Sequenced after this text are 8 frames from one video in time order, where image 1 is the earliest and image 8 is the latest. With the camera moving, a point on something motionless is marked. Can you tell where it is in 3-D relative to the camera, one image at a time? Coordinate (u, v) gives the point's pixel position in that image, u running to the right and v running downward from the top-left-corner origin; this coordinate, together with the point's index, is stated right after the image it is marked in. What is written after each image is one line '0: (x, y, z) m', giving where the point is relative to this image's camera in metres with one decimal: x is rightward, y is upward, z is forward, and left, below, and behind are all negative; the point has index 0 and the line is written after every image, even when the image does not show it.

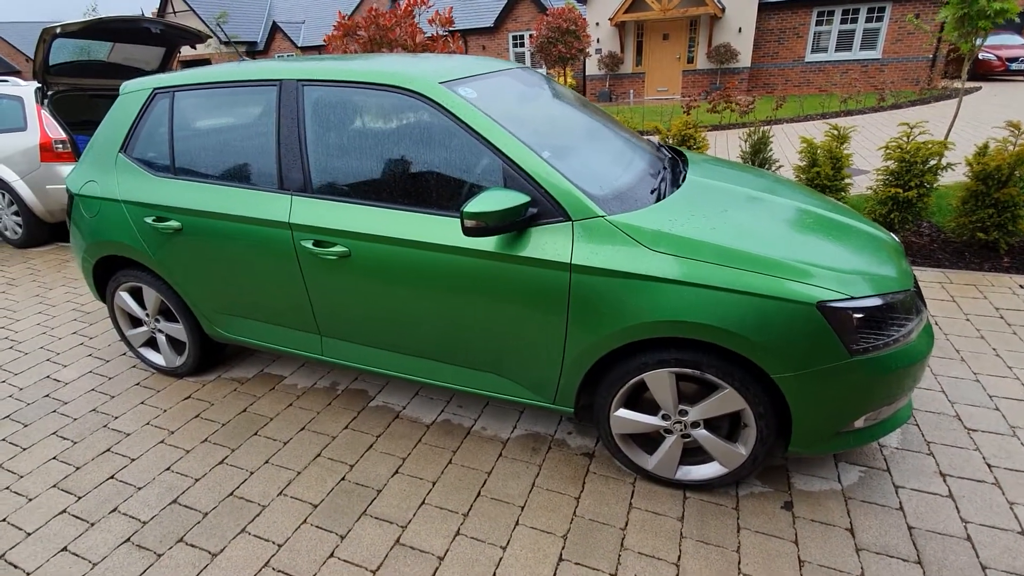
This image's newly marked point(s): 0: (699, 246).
0: (+0.8, +0.2, +2.0) m
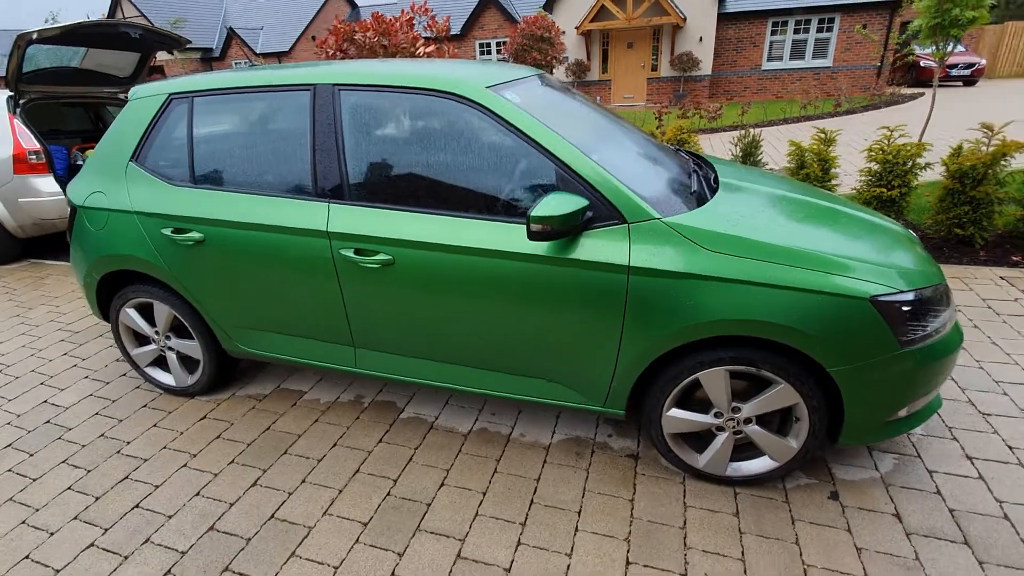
0: (+1.0, +0.2, +2.1) m
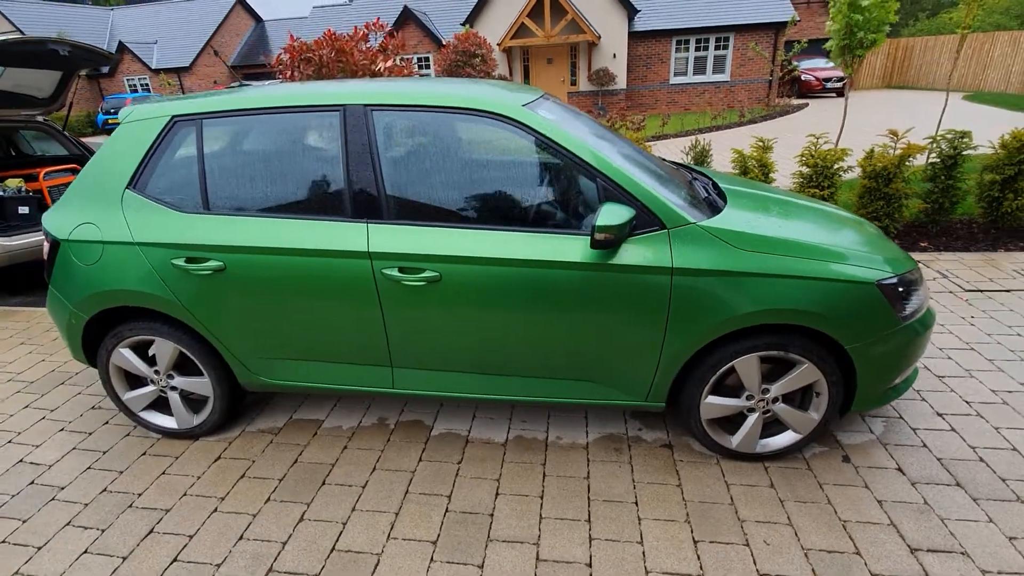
0: (+1.2, +0.2, +2.3) m
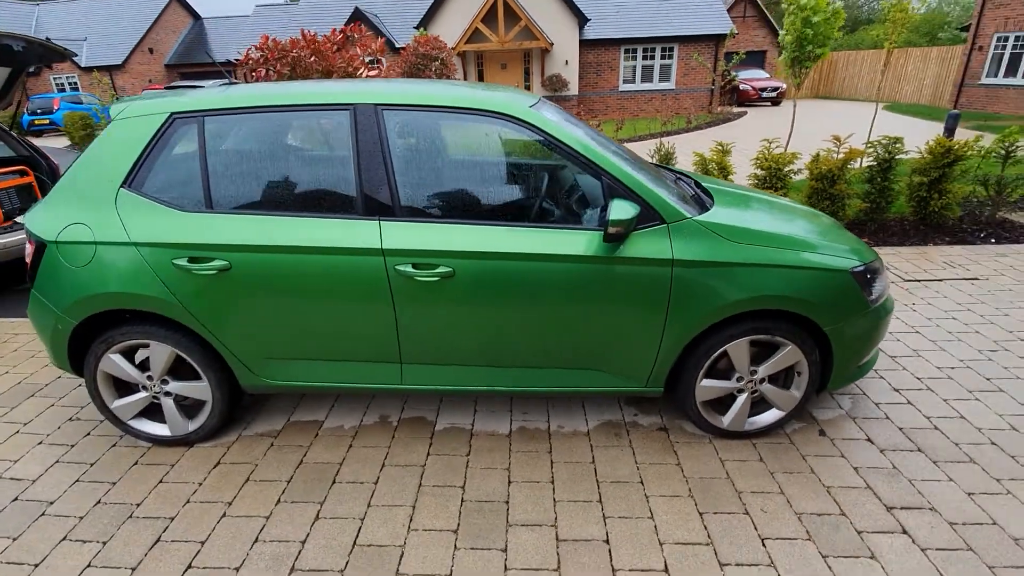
0: (+1.2, +0.3, +2.6) m
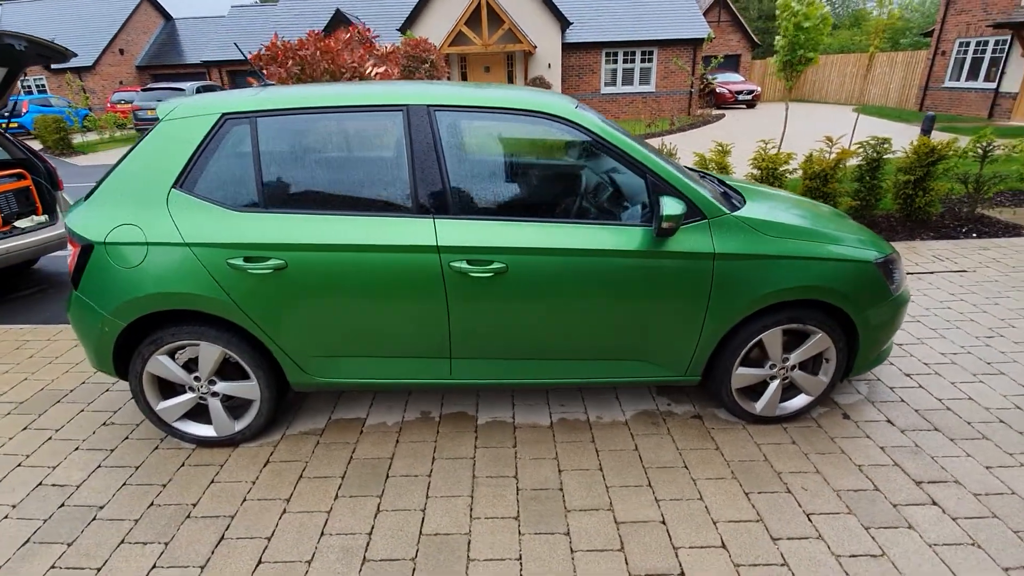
0: (+1.5, +0.3, +2.7) m
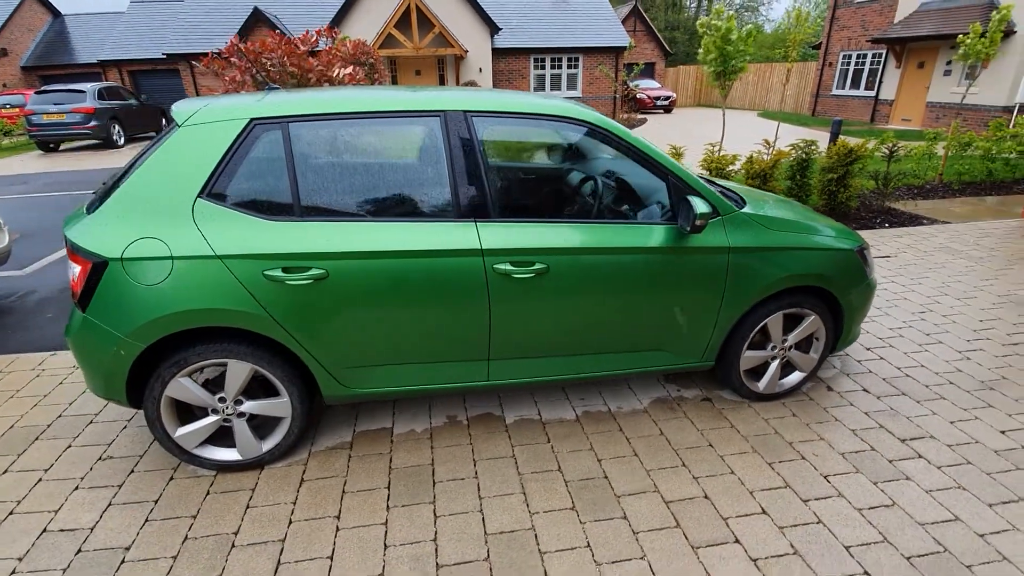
0: (+1.6, +0.4, +3.0) m
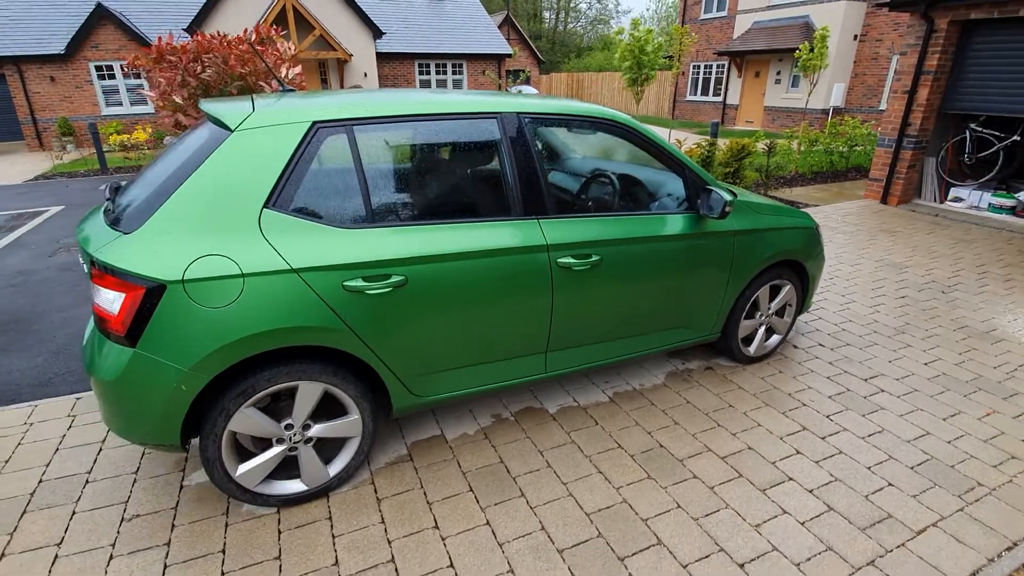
0: (+1.7, +0.5, +3.5) m
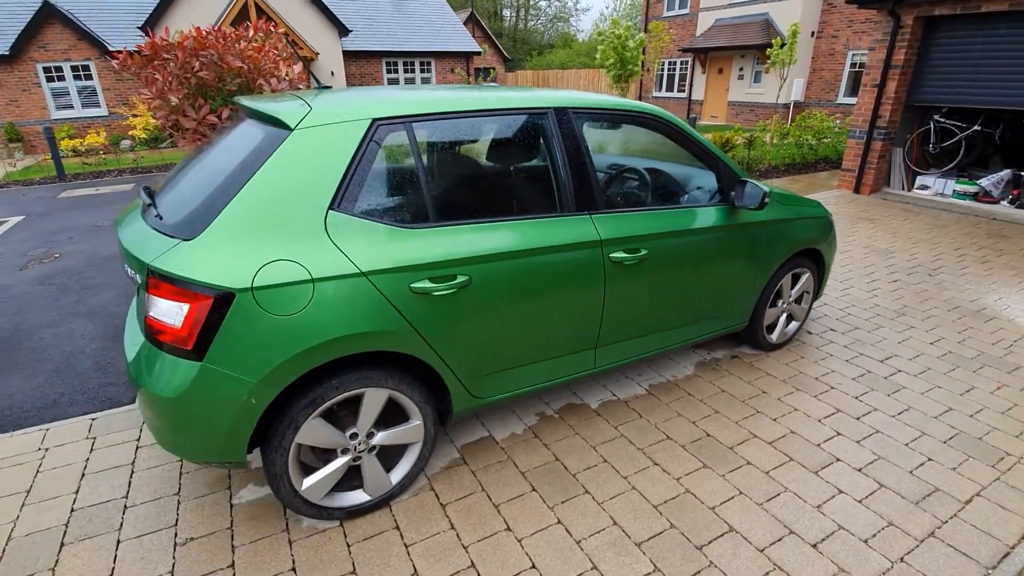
0: (+1.9, +0.6, +3.6) m
